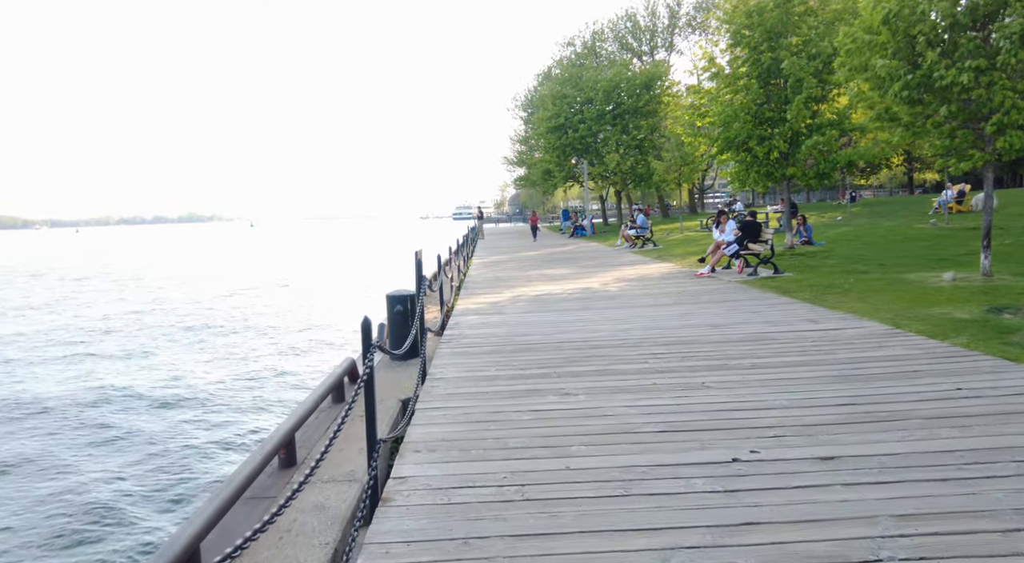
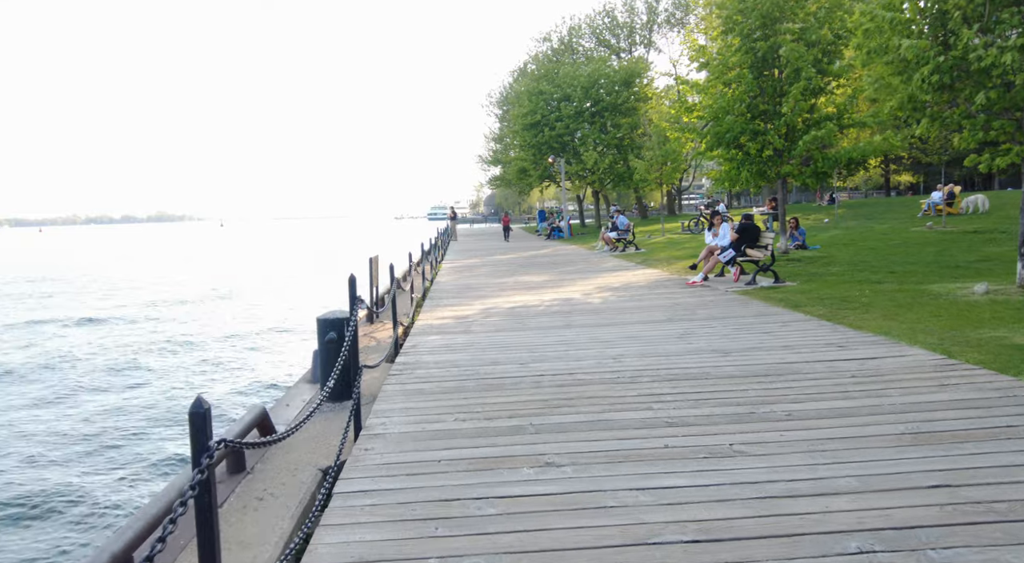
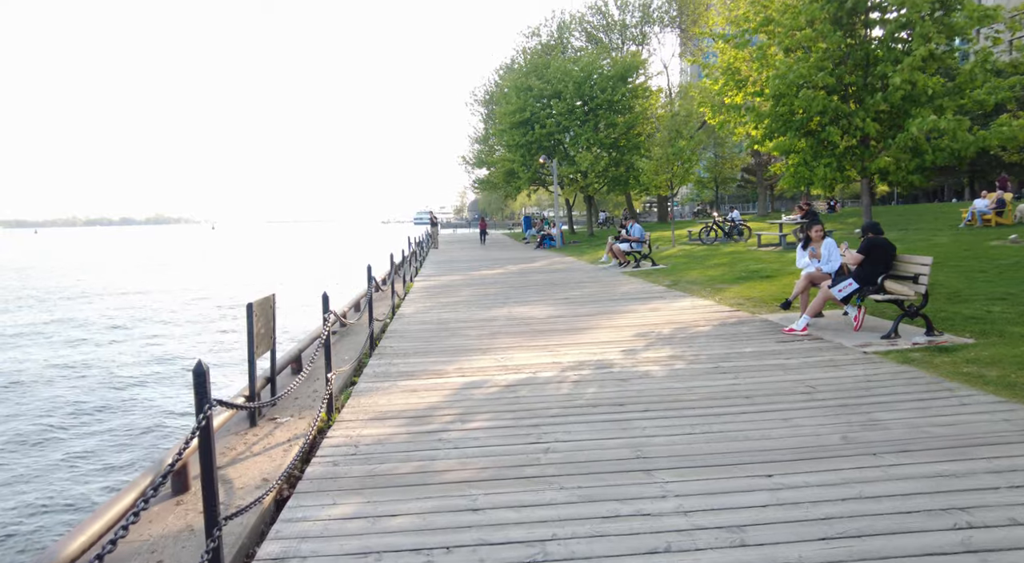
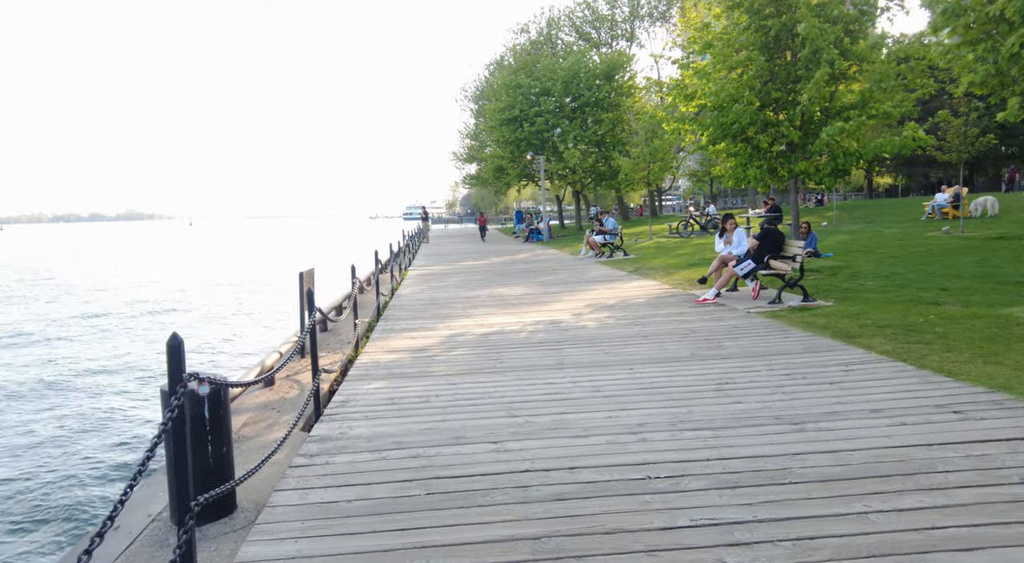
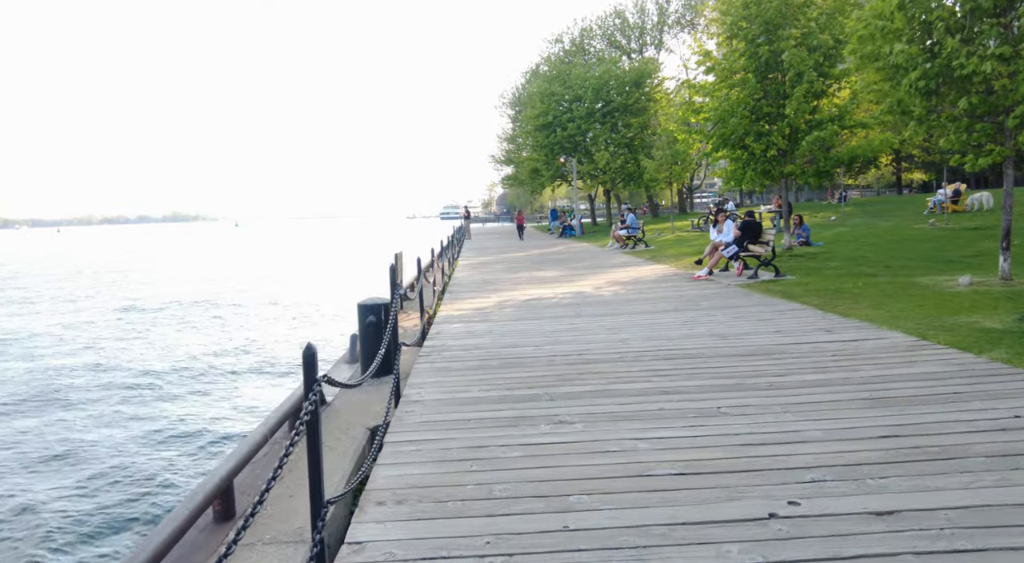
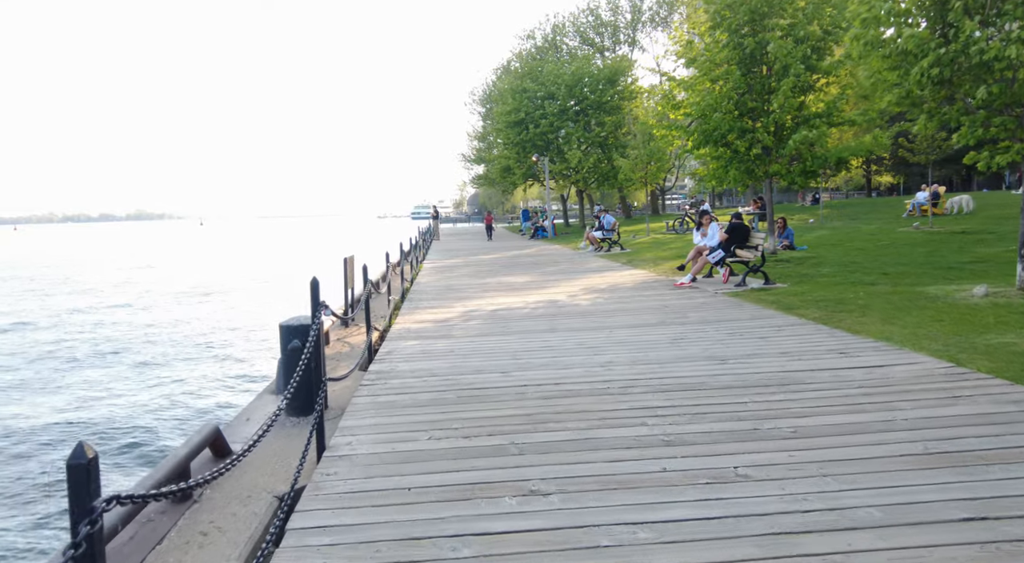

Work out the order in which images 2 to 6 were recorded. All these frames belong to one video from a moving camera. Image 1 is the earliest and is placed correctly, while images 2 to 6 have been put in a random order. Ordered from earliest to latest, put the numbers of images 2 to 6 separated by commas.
5, 2, 6, 4, 3
